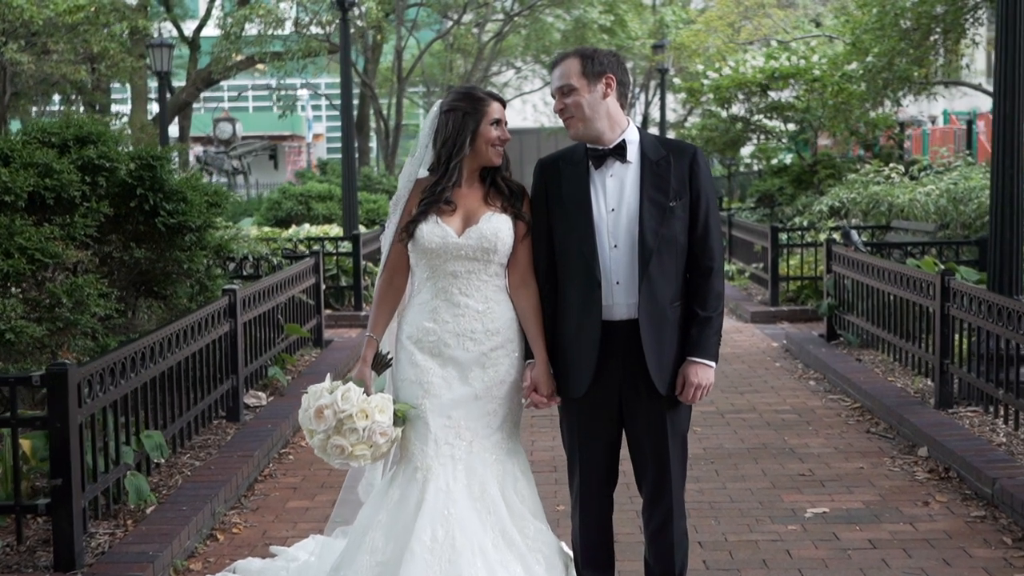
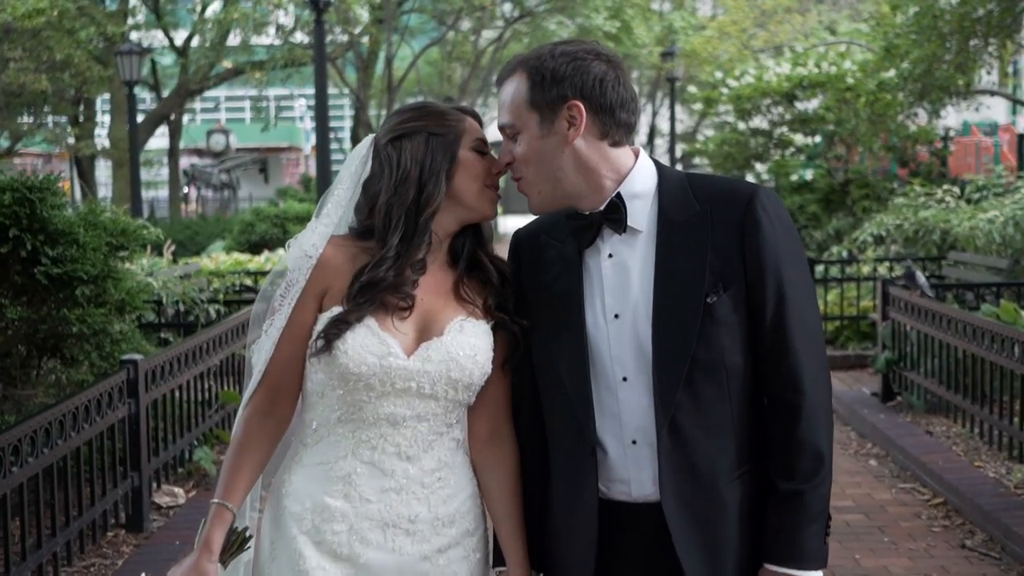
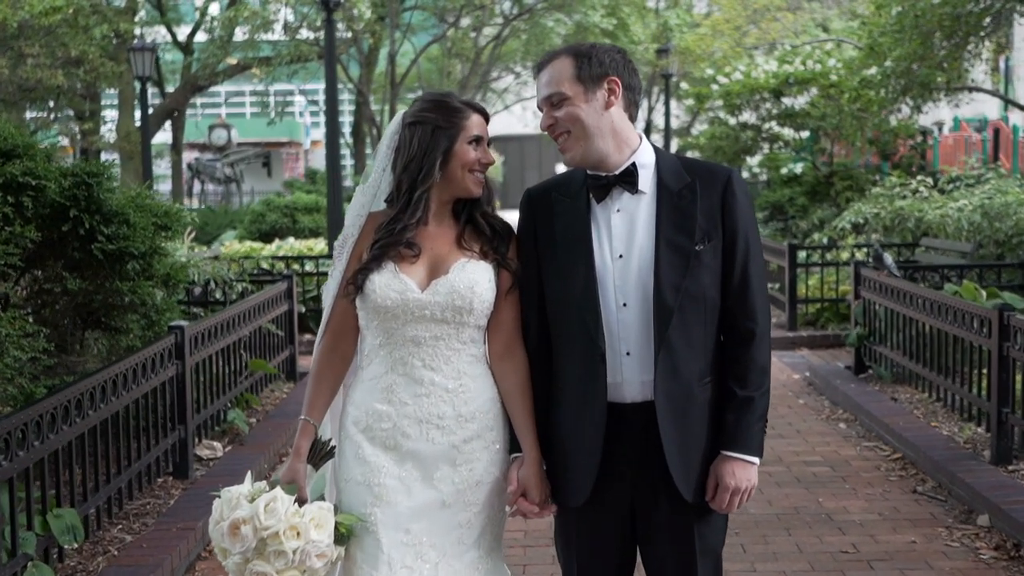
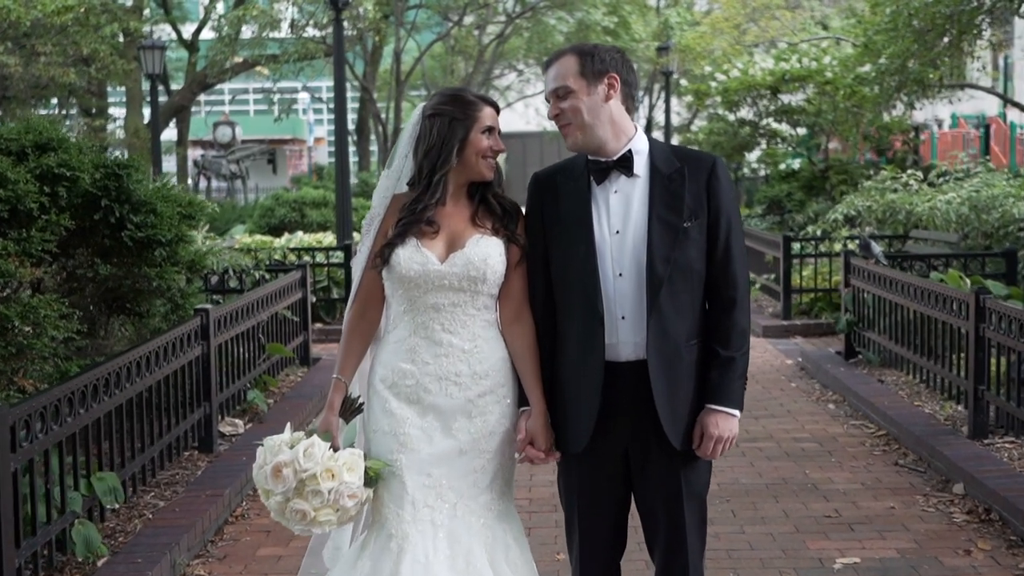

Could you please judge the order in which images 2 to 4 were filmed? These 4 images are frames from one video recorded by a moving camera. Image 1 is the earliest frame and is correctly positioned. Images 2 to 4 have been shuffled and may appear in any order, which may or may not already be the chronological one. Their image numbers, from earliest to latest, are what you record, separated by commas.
4, 3, 2
